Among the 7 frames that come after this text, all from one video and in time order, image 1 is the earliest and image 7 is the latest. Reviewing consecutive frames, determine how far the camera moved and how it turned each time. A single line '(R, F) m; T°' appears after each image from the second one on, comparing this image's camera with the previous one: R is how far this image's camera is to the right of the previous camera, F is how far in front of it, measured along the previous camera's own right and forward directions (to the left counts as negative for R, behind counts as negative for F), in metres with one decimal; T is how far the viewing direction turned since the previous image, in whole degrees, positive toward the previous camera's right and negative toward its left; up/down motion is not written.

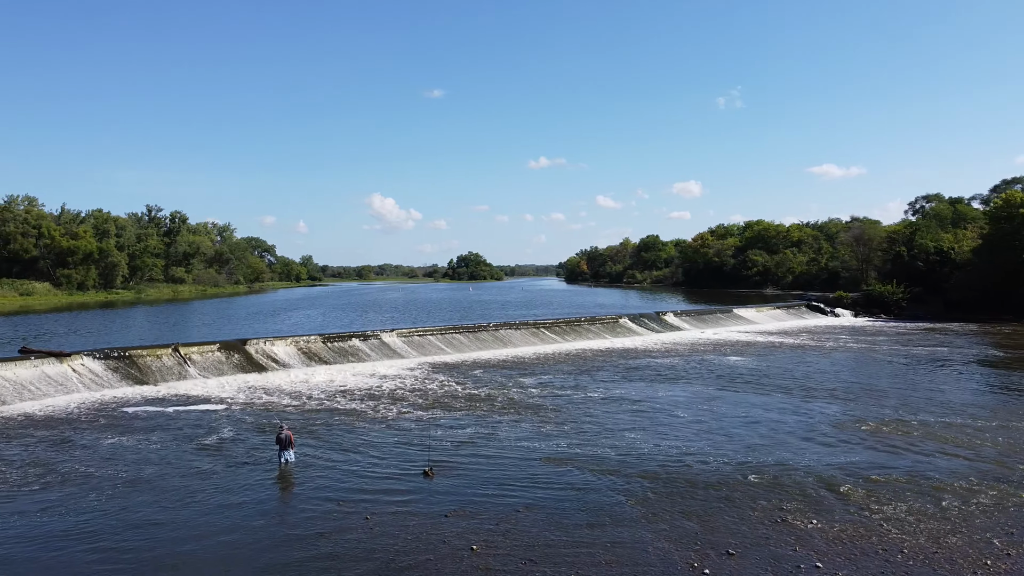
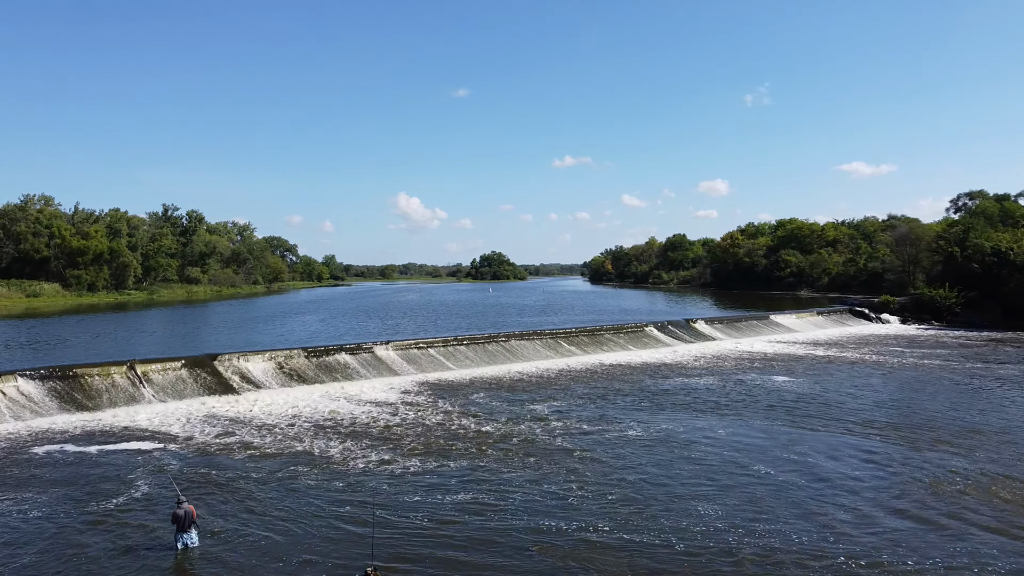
(+0.4, +3.1) m; -2°
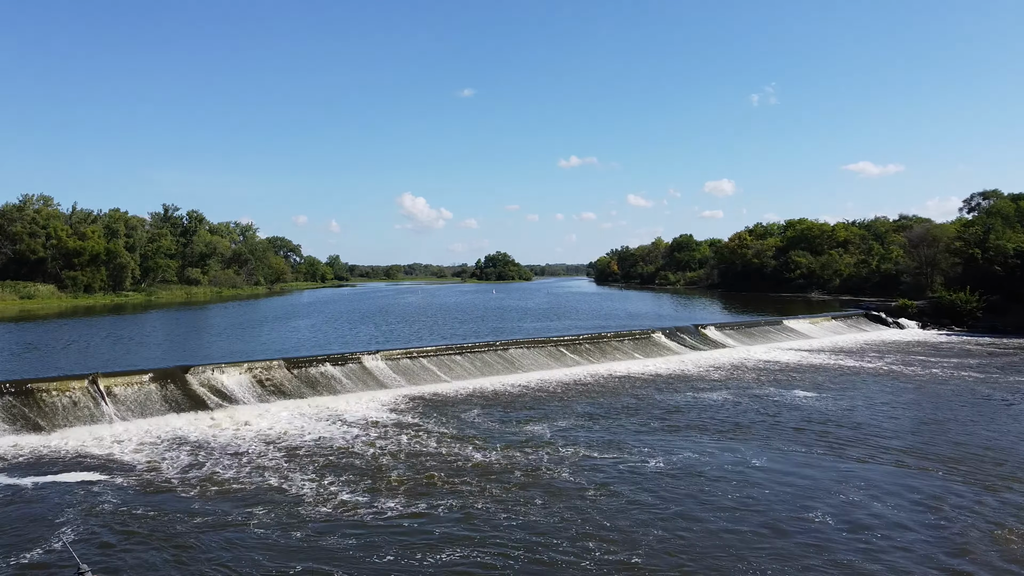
(+0.2, +1.6) m; 0°
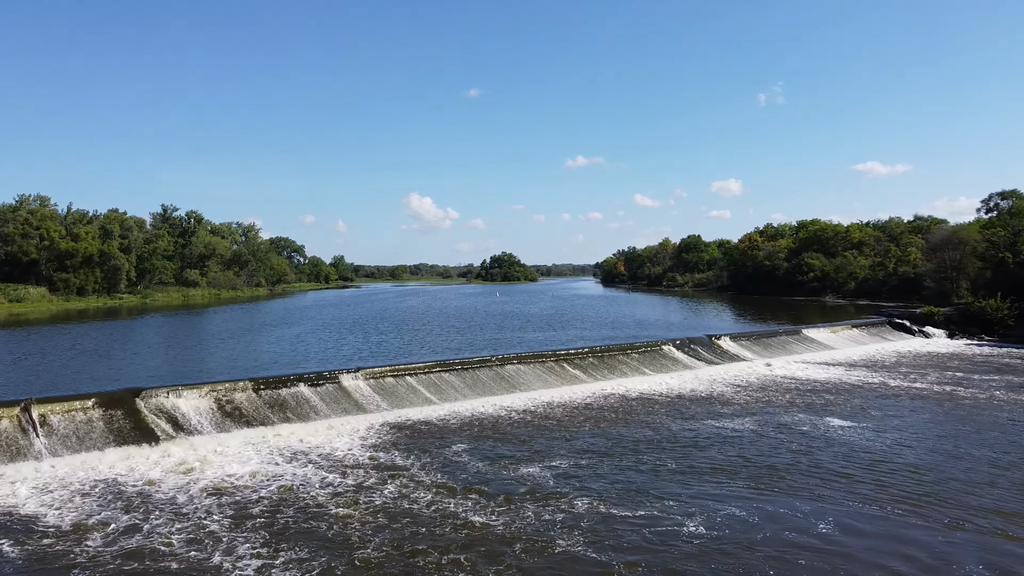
(+0.3, +2.2) m; 0°
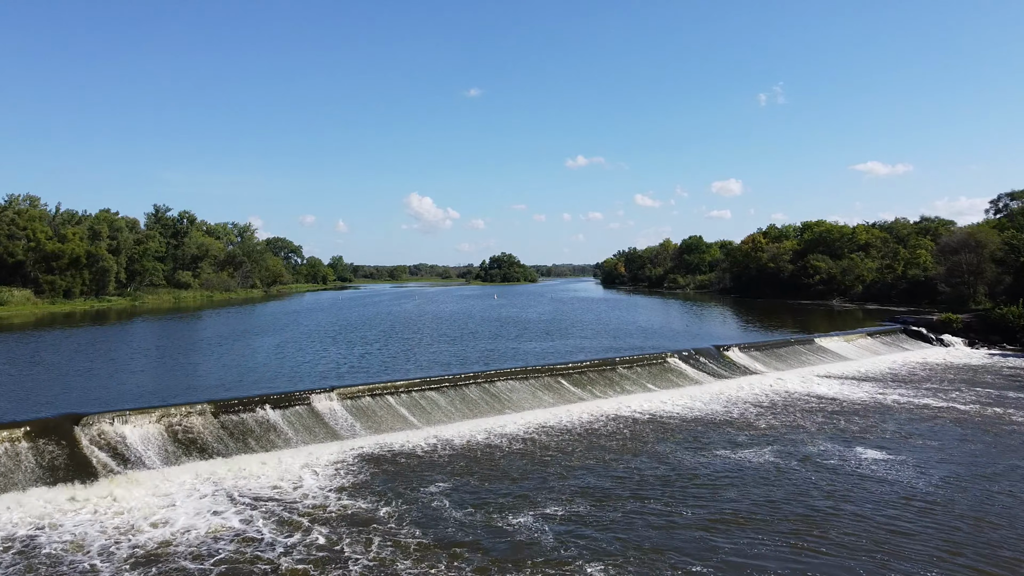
(+0.2, +1.9) m; 0°
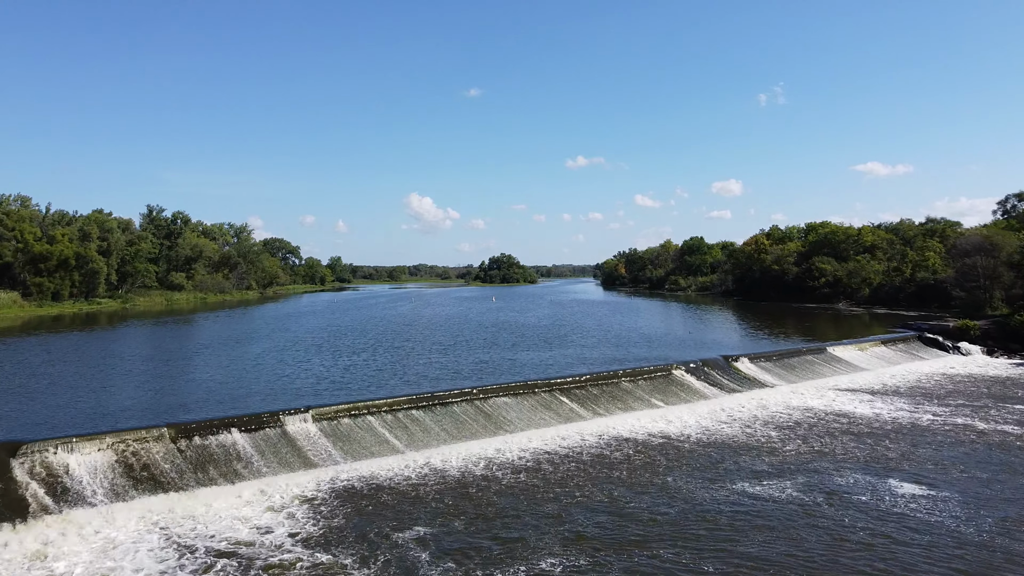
(+0.1, +1.6) m; 0°
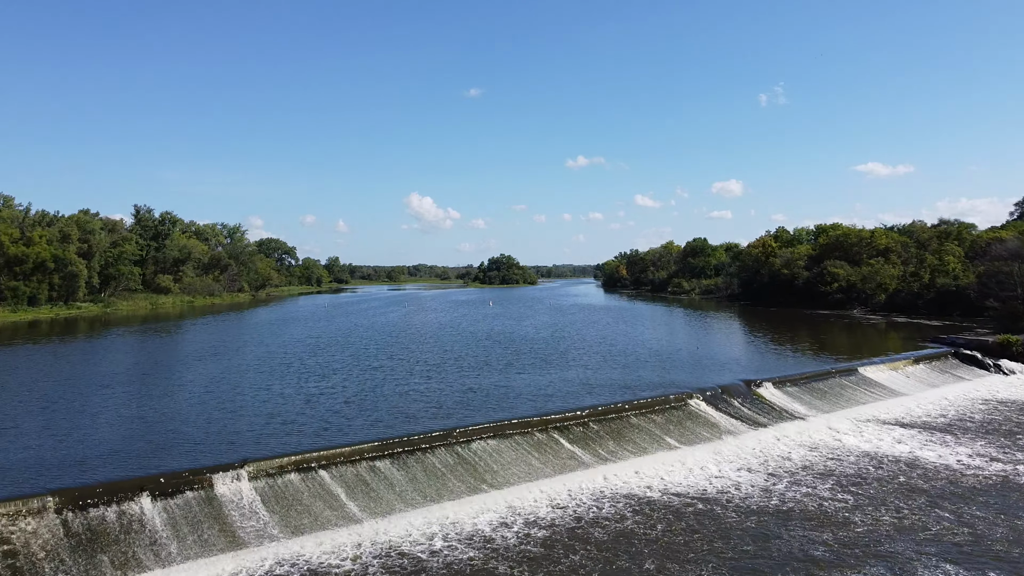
(+0.2, +3.2) m; 0°
